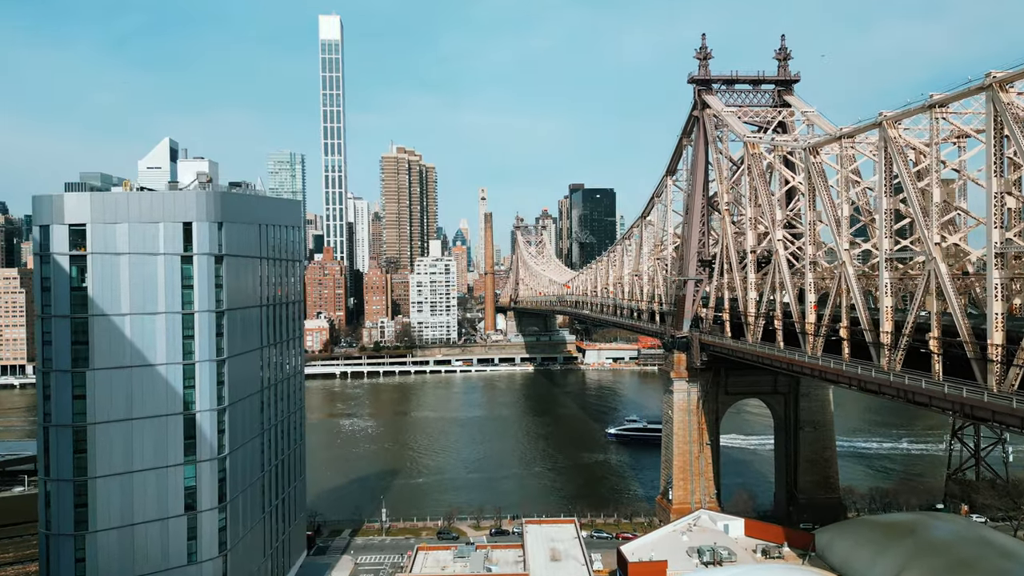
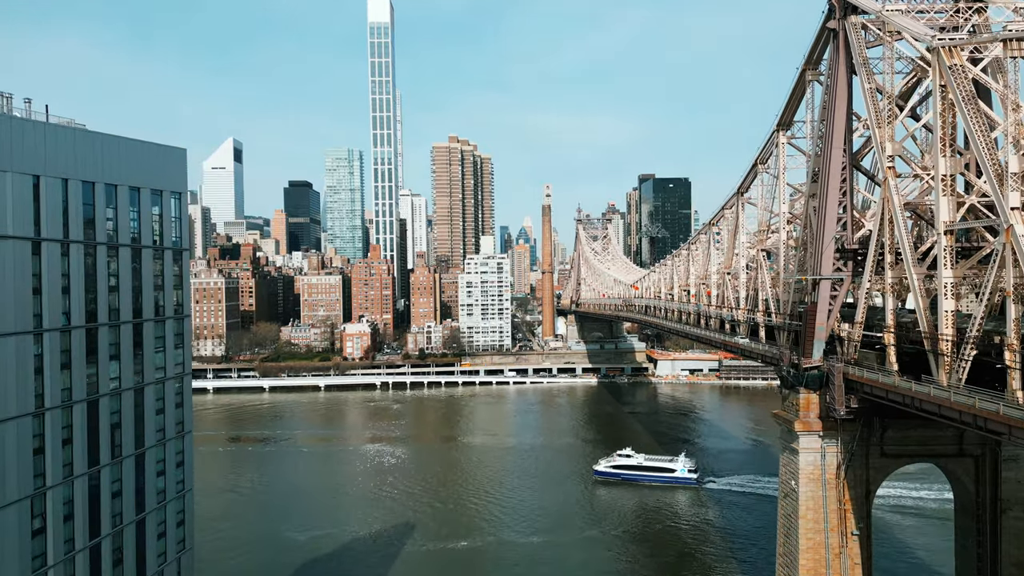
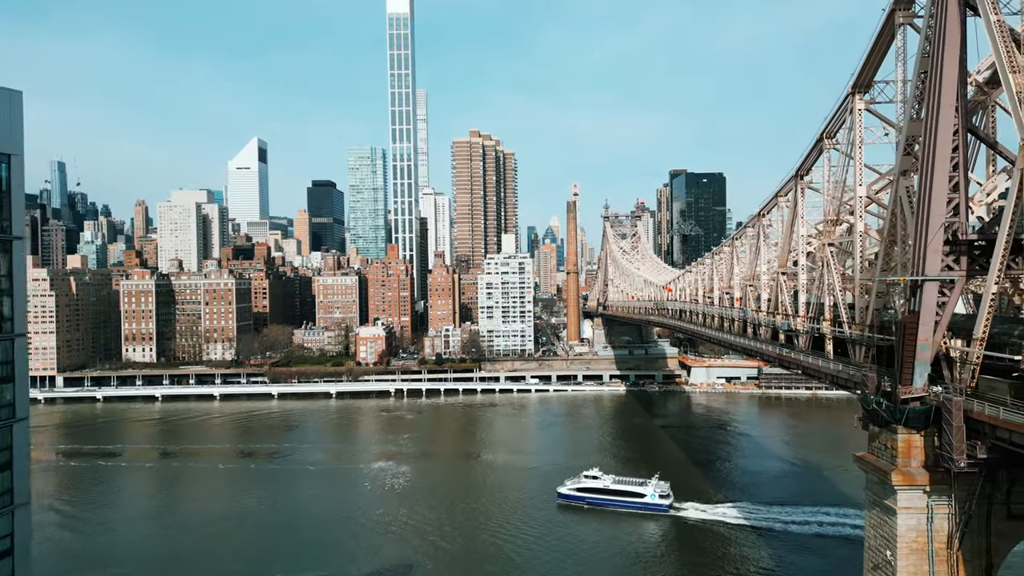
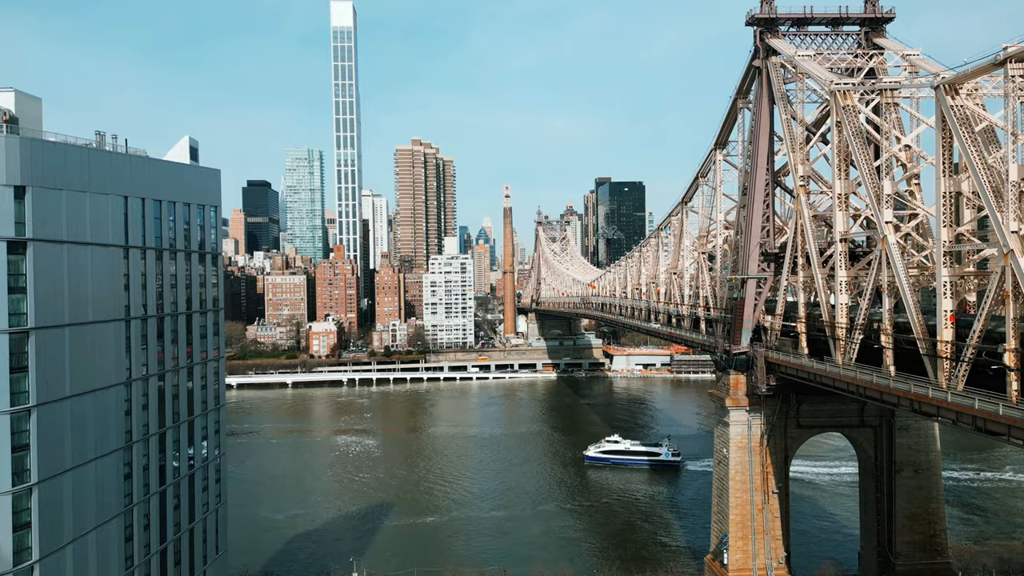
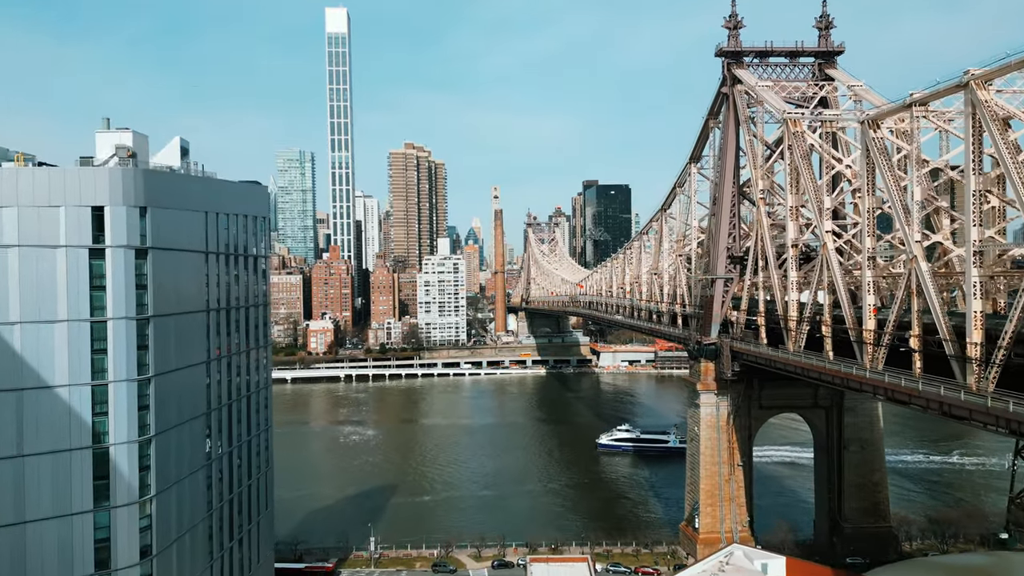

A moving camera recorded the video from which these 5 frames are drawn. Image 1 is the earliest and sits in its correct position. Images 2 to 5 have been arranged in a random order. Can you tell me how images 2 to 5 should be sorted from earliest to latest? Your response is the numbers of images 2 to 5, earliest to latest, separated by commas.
5, 4, 2, 3
